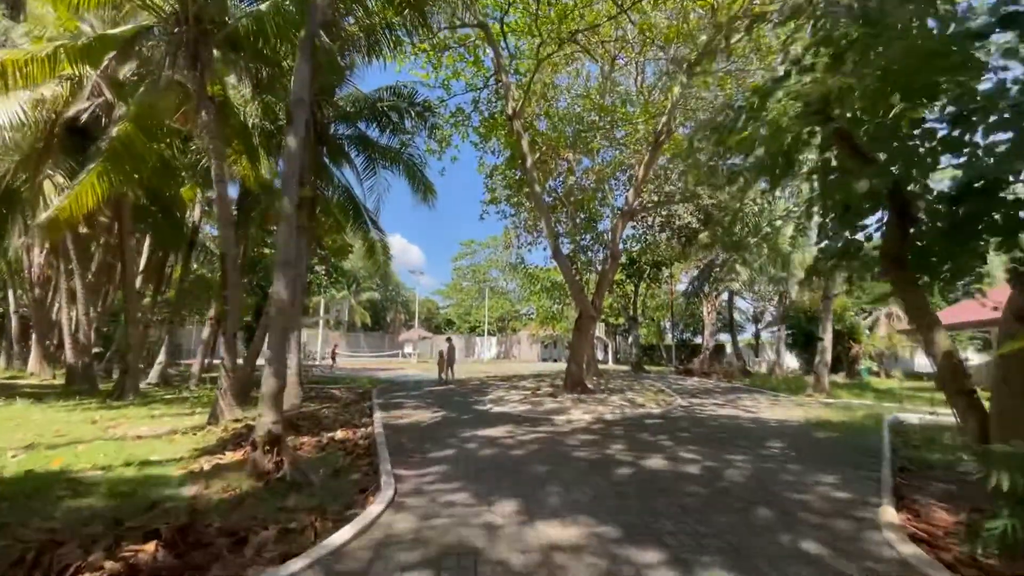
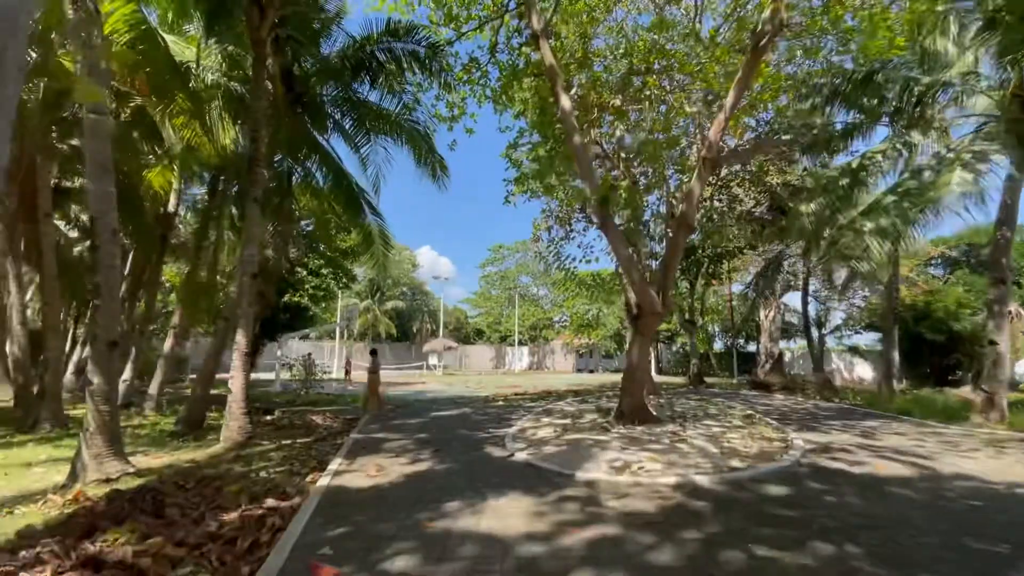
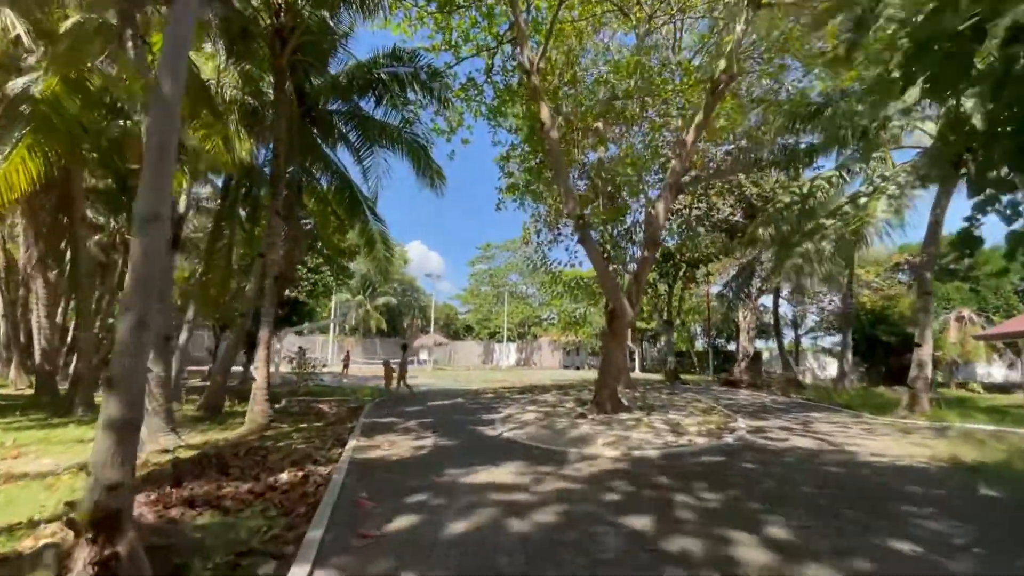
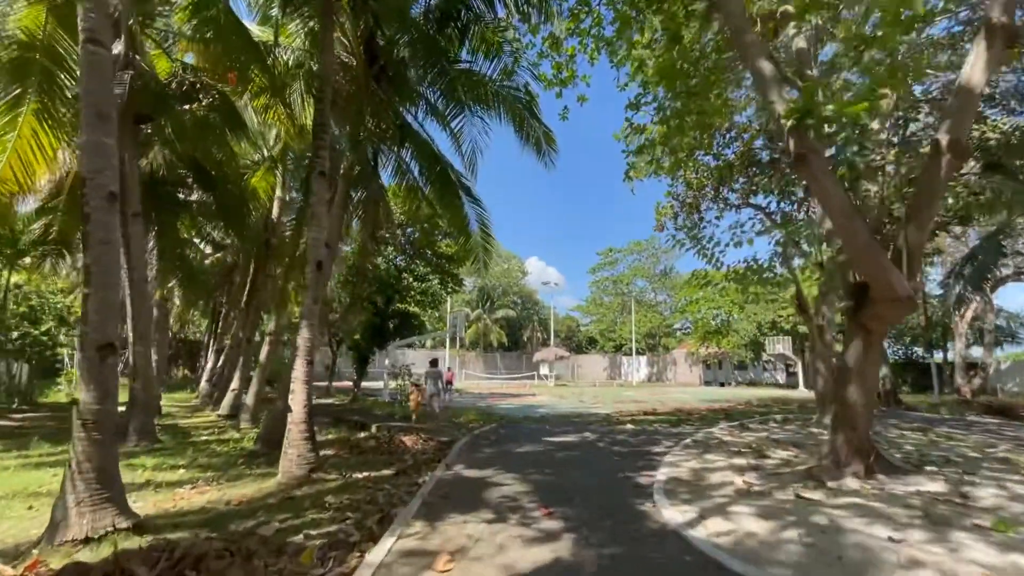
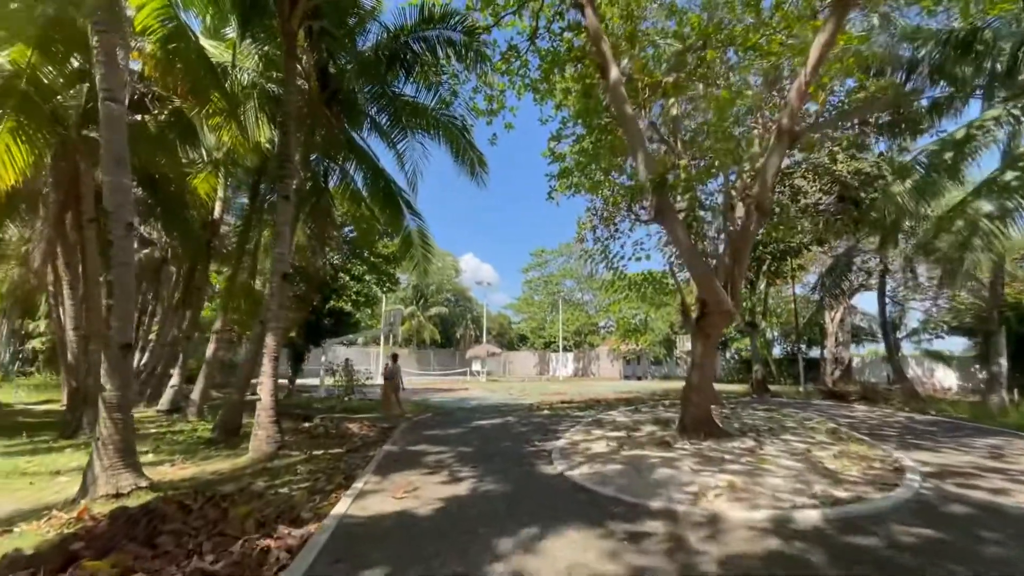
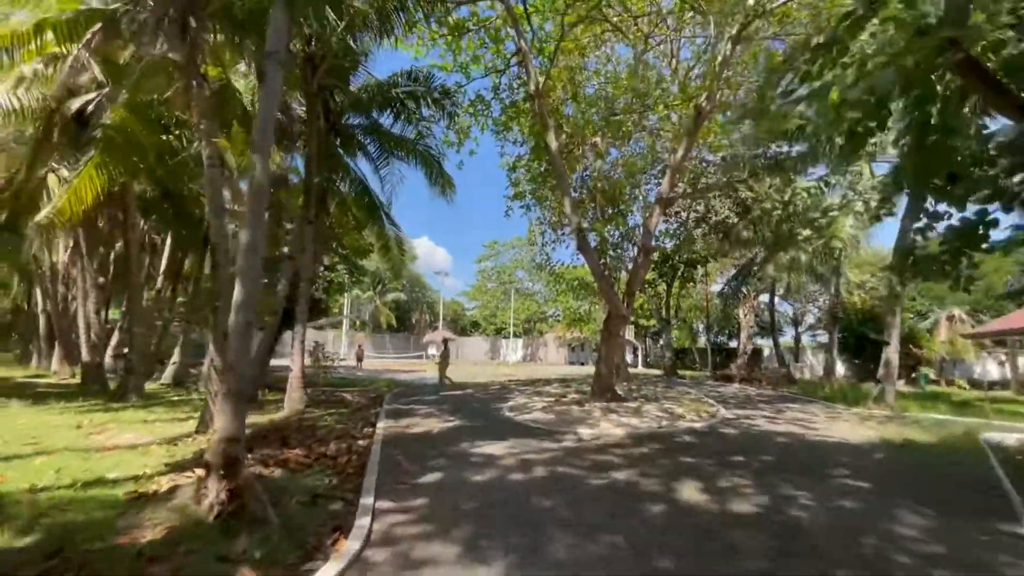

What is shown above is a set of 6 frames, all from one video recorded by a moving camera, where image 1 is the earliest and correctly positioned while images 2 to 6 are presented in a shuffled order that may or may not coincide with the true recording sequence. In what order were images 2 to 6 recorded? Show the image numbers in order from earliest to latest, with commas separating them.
6, 3, 2, 5, 4
